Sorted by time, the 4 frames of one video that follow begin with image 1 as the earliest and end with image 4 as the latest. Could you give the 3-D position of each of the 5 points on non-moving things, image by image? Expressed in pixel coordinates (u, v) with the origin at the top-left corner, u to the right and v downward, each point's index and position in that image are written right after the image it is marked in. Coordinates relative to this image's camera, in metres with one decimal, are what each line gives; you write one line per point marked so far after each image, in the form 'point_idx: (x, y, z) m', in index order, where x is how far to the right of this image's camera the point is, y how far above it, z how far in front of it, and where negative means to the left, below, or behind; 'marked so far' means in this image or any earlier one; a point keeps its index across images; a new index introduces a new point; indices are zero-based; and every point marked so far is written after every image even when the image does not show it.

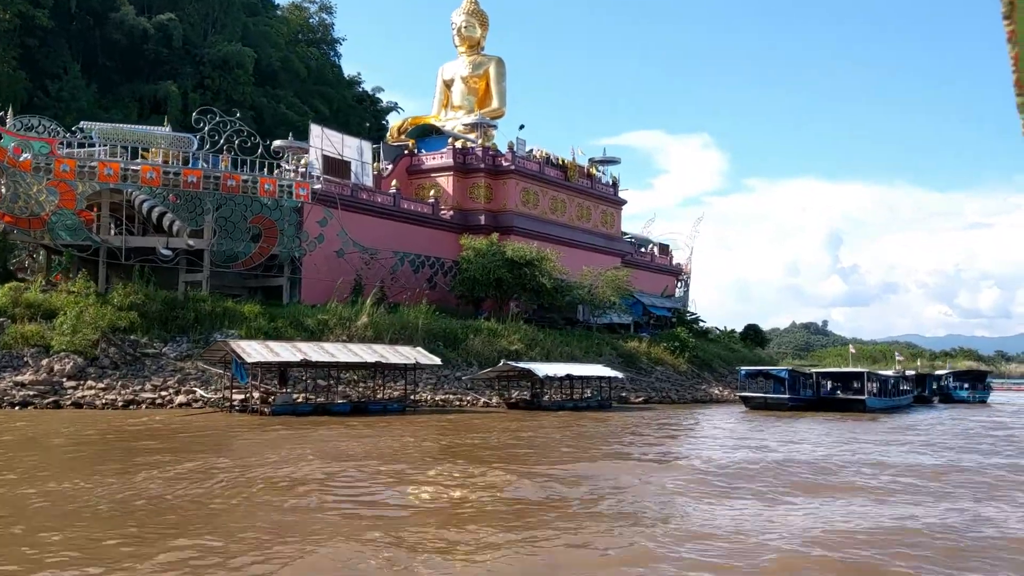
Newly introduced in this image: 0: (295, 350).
0: (-4.1, -1.2, +16.8) m
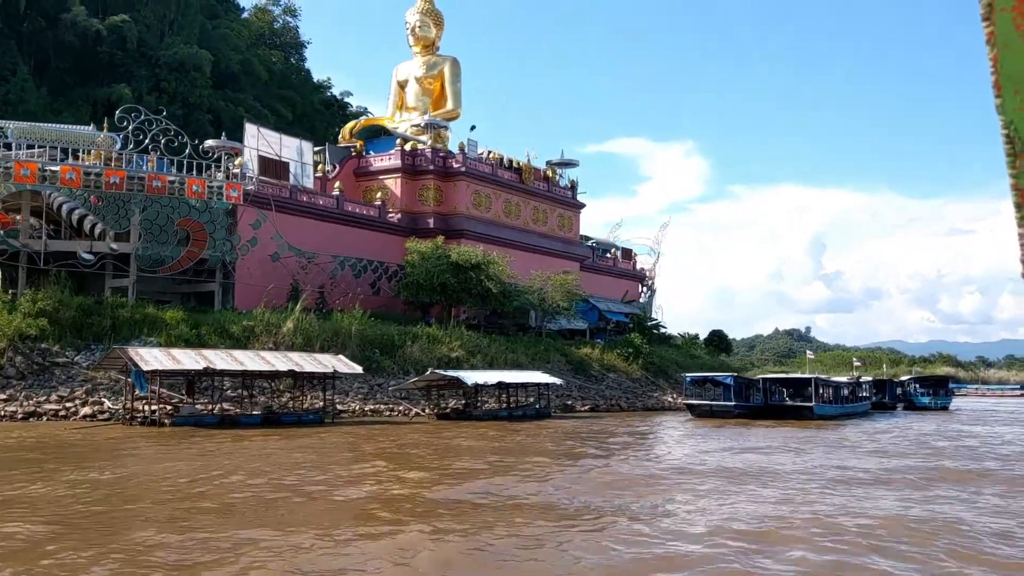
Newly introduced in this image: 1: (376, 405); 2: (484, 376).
0: (-5.5, -1.2, +15.9) m
1: (-3.0, -2.6, +19.3) m
2: (-0.7, -1.9, +19.0) m
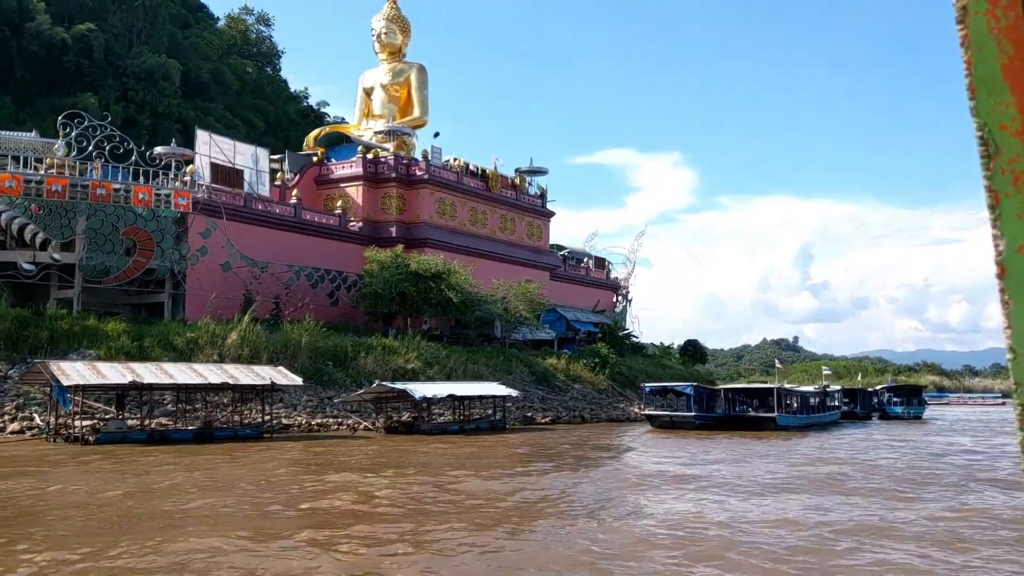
0: (-6.5, -1.4, +15.2) m
1: (-4.0, -2.7, +18.7) m
2: (-1.7, -2.1, +18.4) m
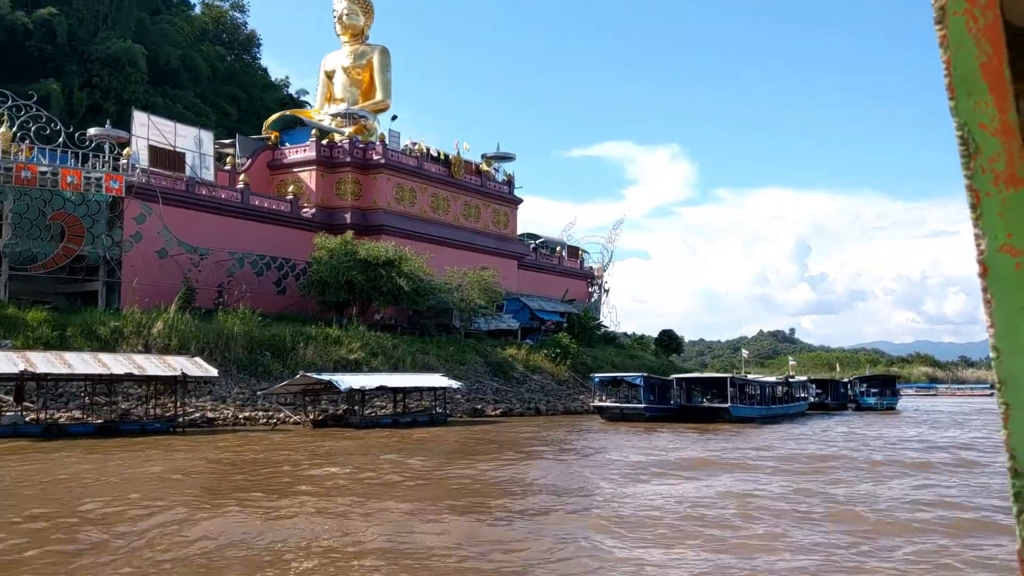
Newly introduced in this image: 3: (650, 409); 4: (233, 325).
0: (-7.7, -1.2, +14.2) m
1: (-5.2, -2.5, +17.7) m
2: (-2.9, -1.8, +17.5) m
3: (+3.1, -2.7, +19.6) m
4: (-6.1, -0.8, +19.7) m
